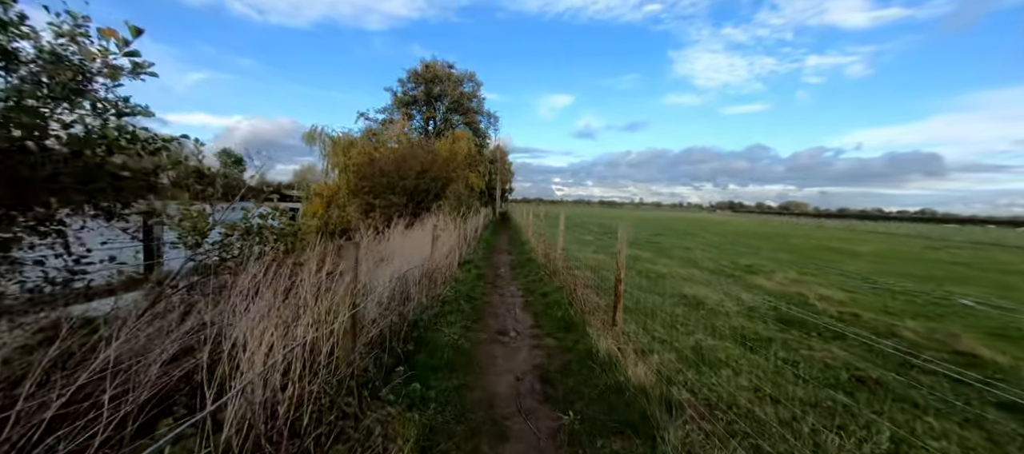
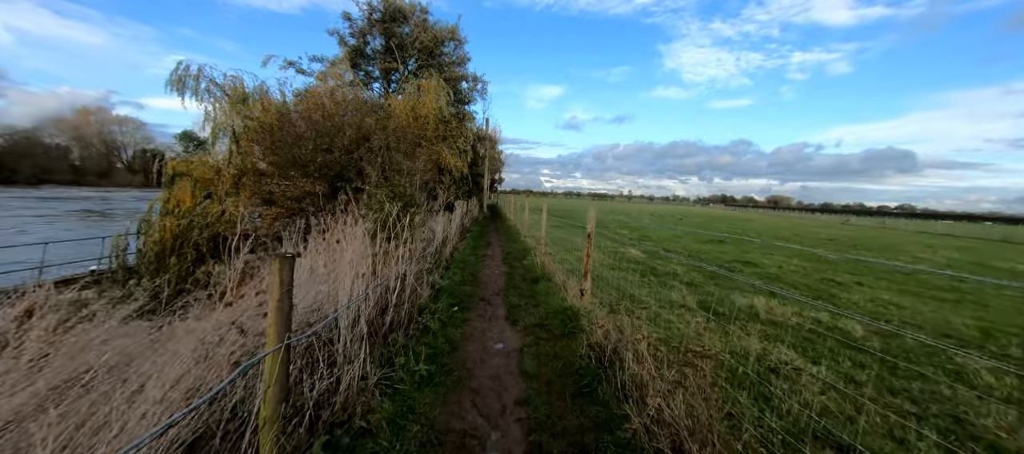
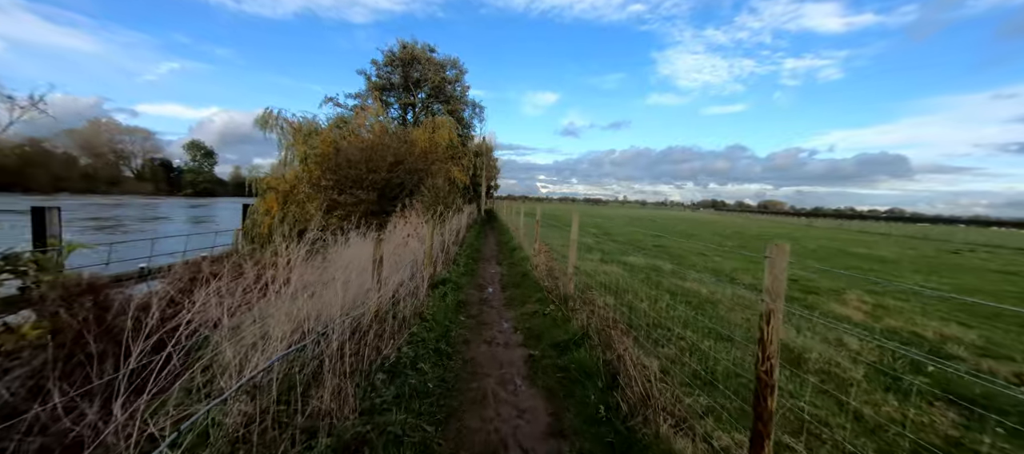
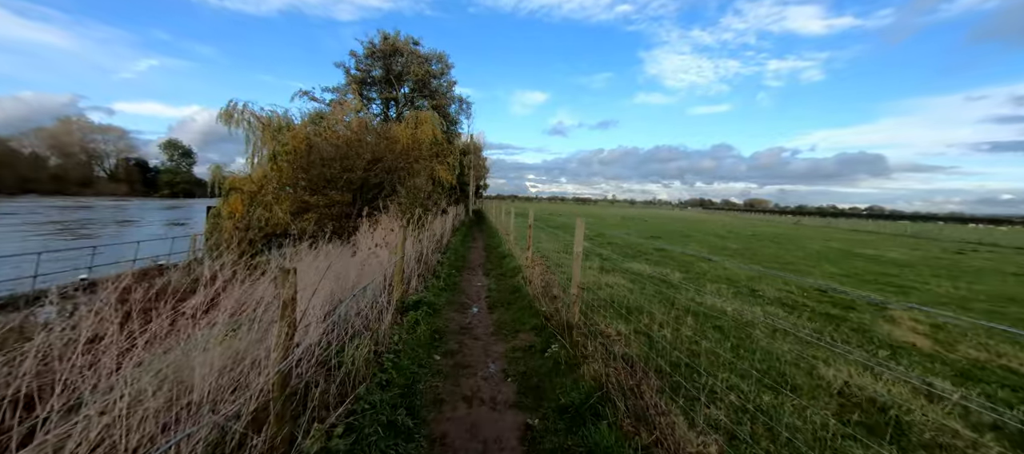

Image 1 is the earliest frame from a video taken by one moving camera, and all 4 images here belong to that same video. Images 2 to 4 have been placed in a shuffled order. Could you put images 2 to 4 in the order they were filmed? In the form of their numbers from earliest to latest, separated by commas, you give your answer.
3, 4, 2
